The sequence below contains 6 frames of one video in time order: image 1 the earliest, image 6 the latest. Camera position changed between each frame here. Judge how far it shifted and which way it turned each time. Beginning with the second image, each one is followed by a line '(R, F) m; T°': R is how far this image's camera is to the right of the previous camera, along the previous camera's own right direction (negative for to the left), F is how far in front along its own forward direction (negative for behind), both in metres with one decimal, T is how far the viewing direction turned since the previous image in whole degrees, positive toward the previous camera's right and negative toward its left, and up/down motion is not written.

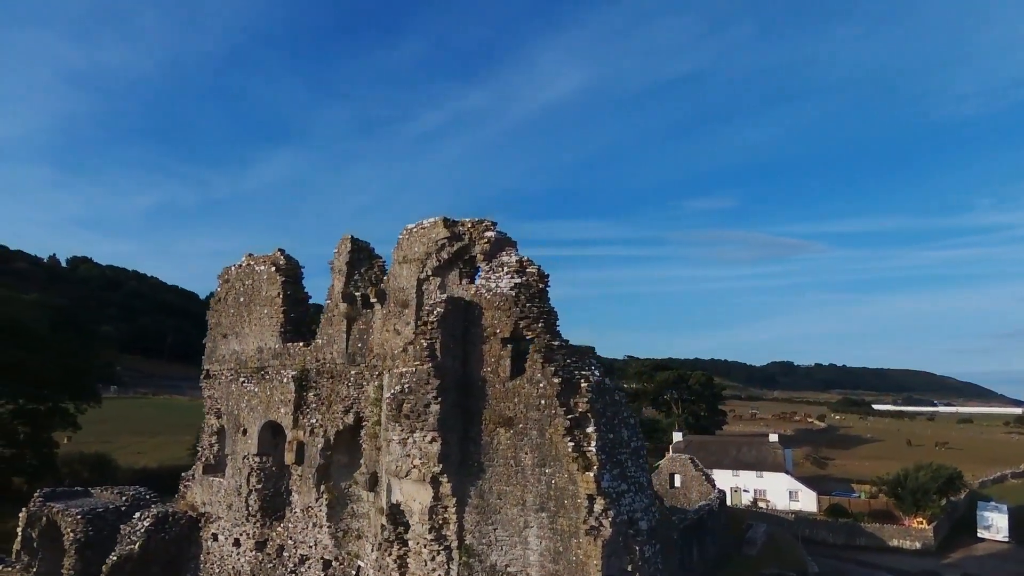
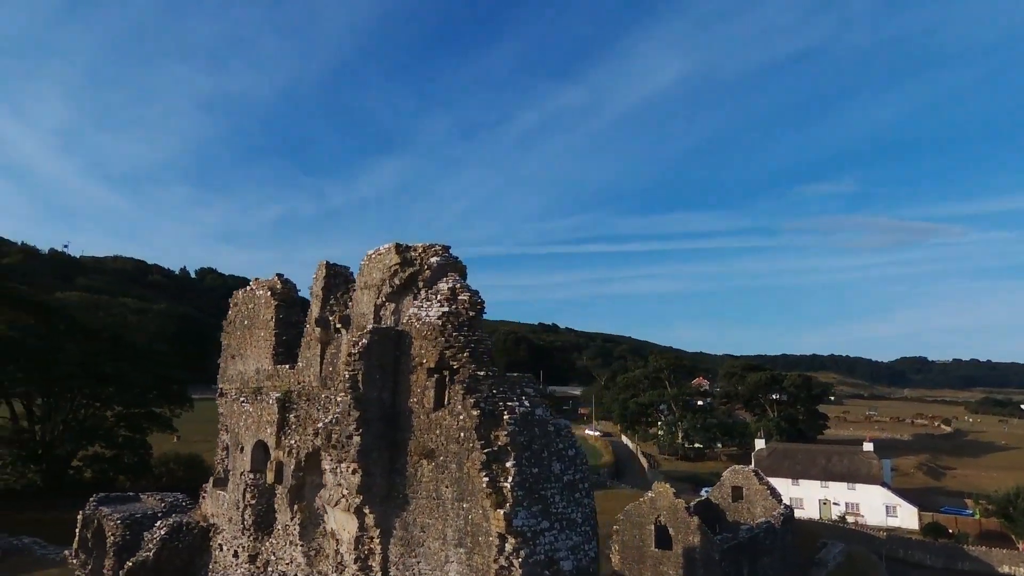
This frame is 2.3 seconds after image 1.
(+2.3, +0.4) m; -9°
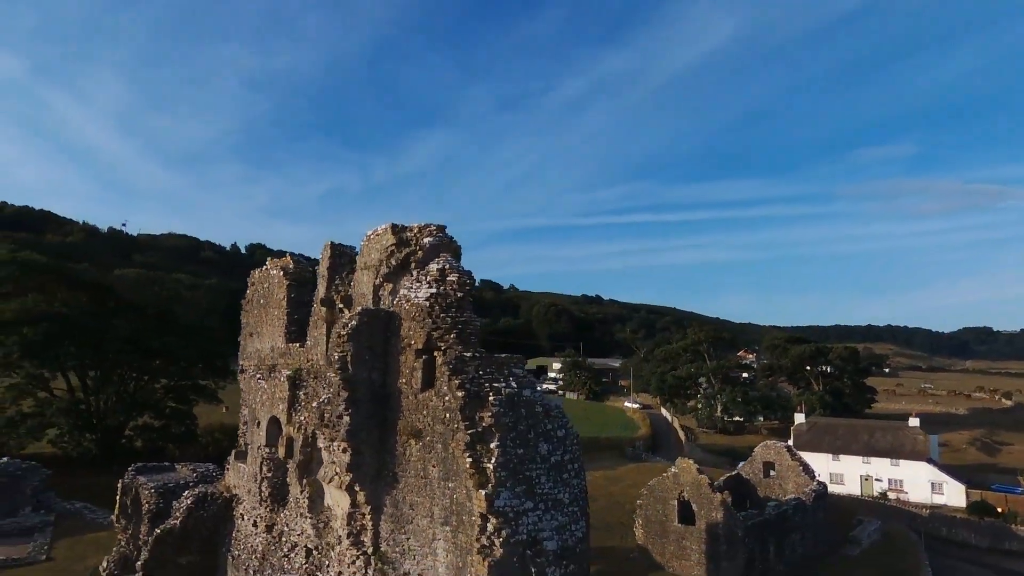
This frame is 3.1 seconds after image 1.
(+0.7, +0.1) m; -4°
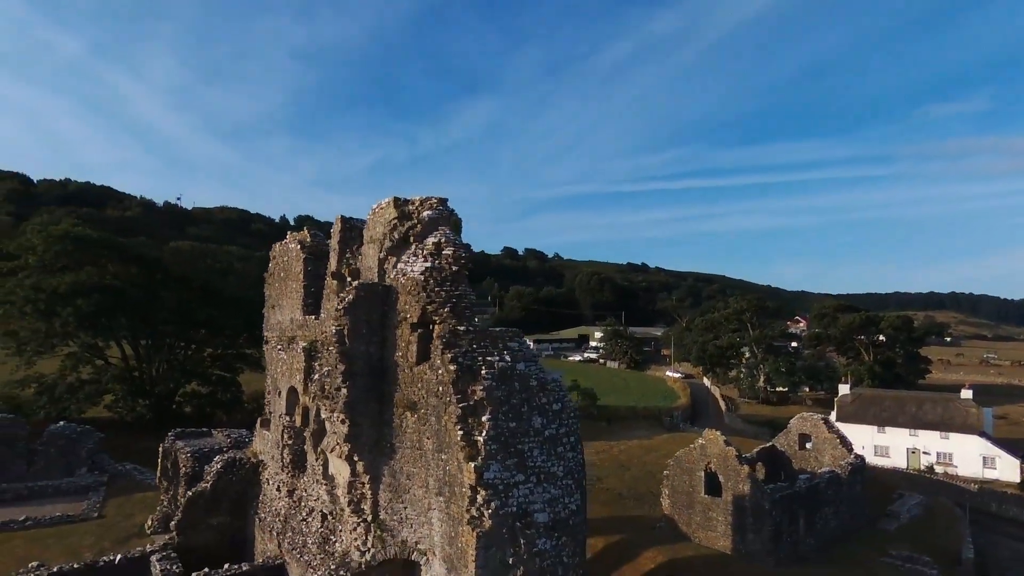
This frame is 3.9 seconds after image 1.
(+0.7, +0.1) m; -4°
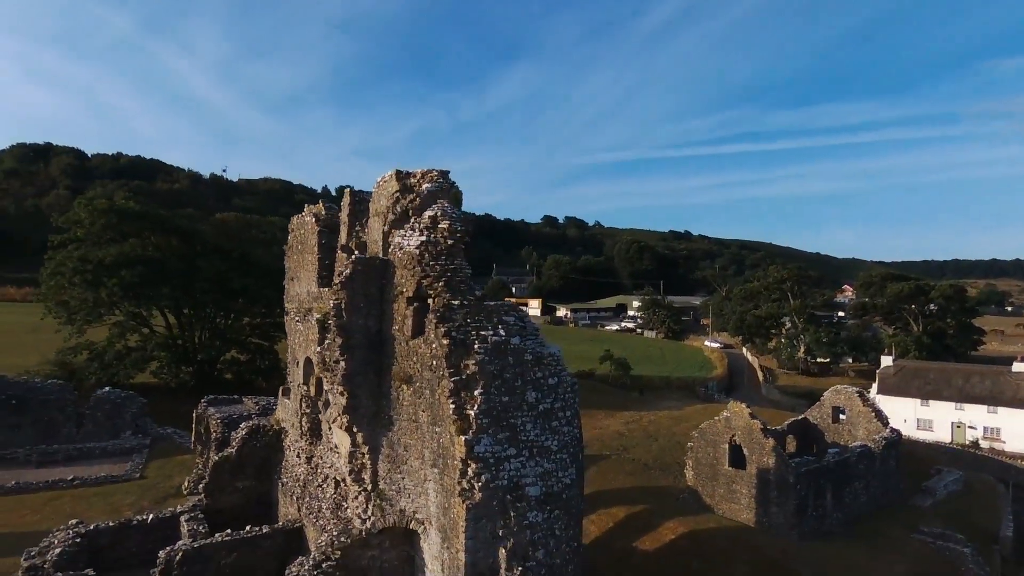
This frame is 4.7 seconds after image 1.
(+0.6, +0.1) m; -4°
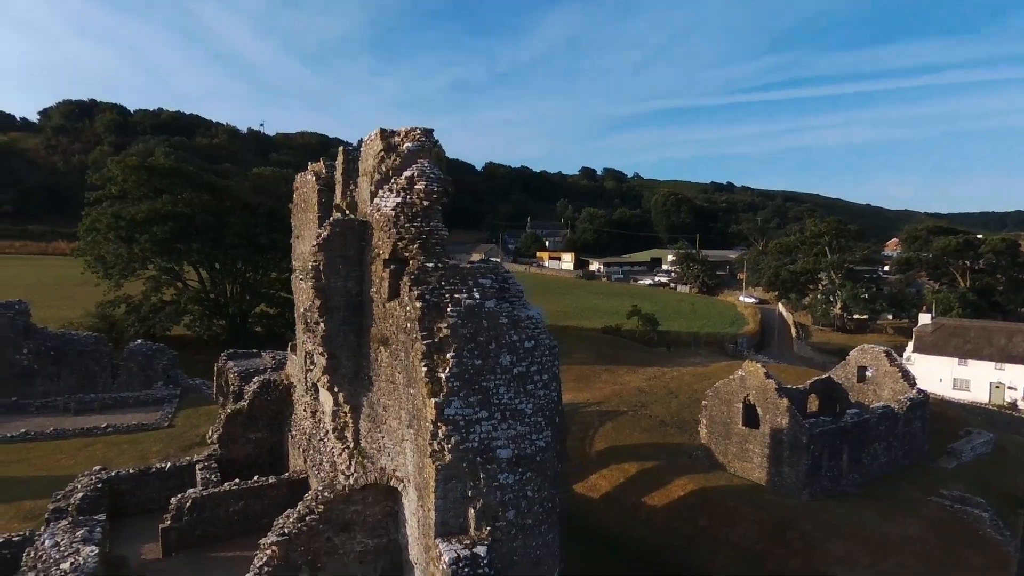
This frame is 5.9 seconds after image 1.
(+0.8, +0.2) m; -4°
